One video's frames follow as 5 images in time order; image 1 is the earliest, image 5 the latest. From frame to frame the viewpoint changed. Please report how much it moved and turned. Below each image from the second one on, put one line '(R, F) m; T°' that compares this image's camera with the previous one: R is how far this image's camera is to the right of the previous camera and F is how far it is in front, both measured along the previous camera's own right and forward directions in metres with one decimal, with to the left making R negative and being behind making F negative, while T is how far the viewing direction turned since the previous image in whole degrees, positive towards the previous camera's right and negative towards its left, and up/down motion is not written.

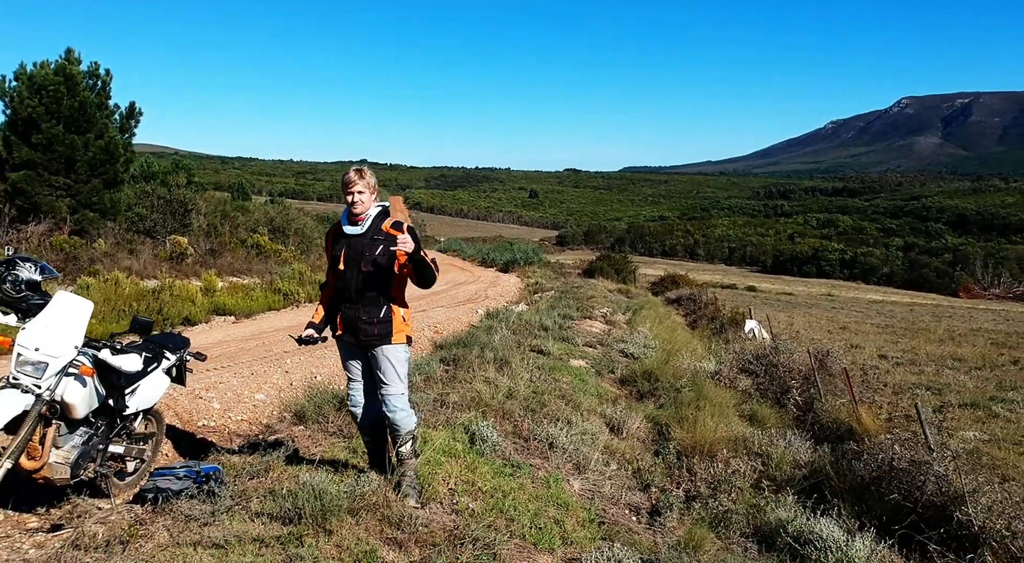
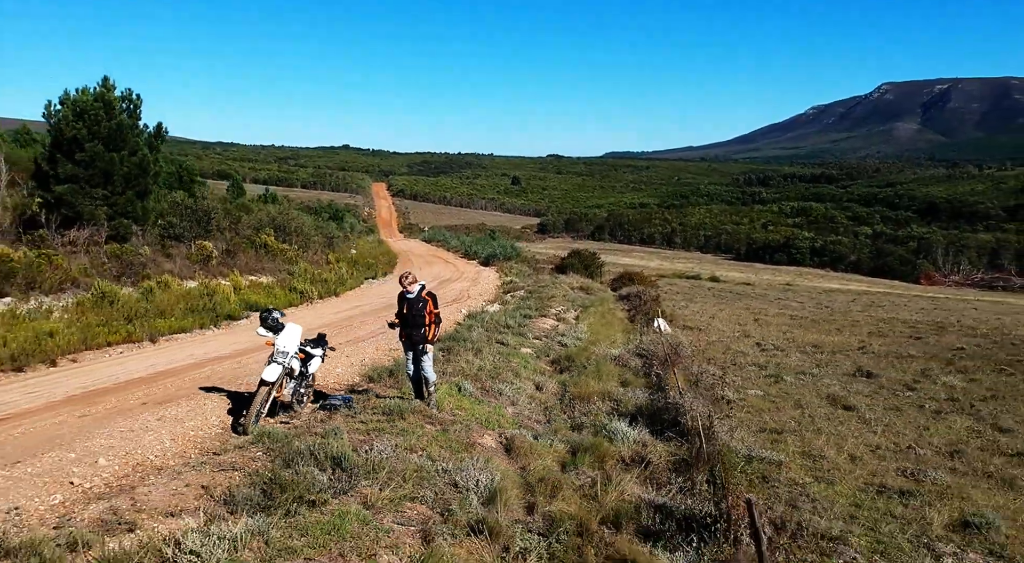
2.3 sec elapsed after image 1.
(+0.2, -5.4) m; +1°
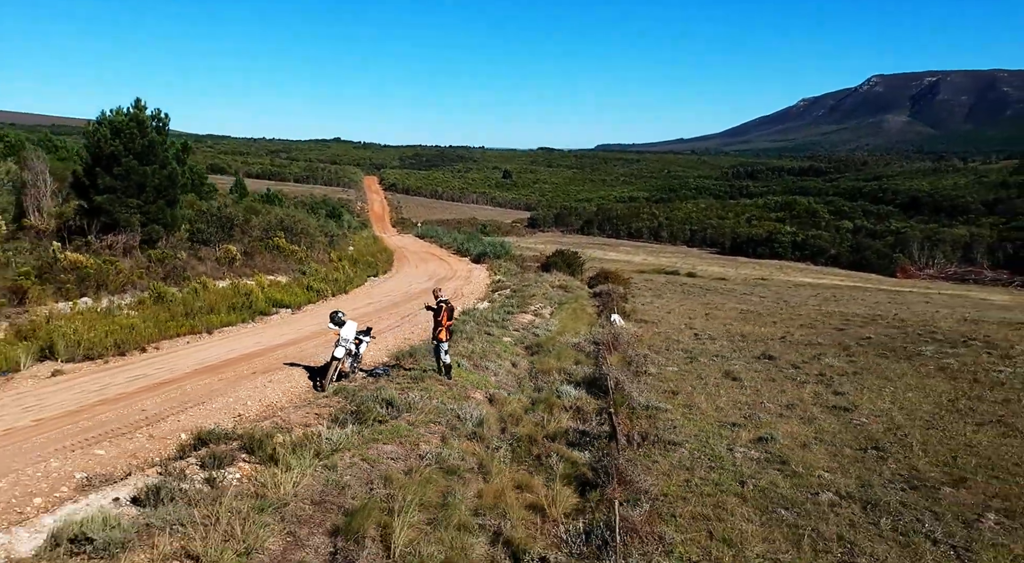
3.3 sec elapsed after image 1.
(+0.2, -4.9) m; +1°
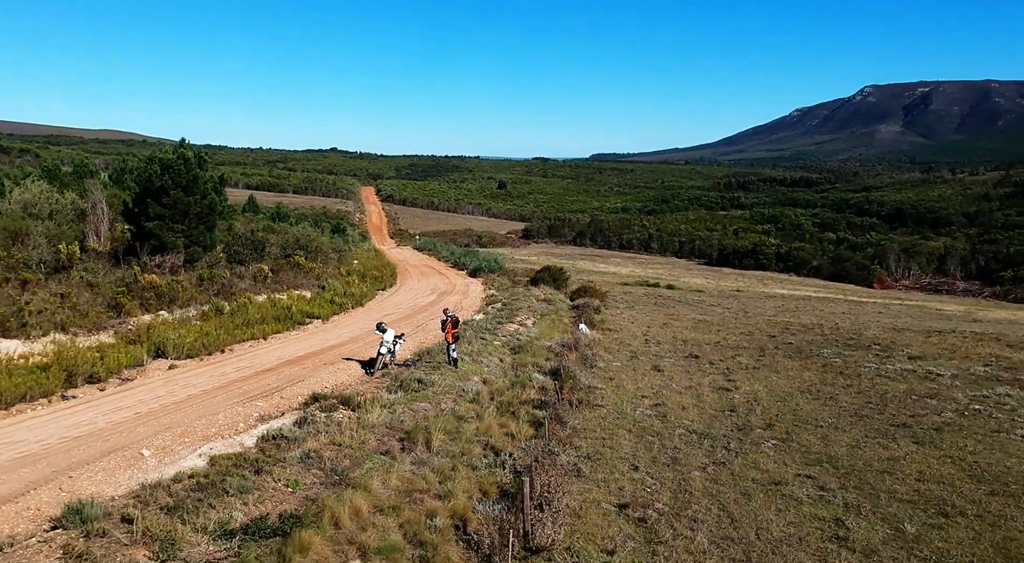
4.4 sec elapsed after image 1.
(+0.2, -6.9) m; 0°
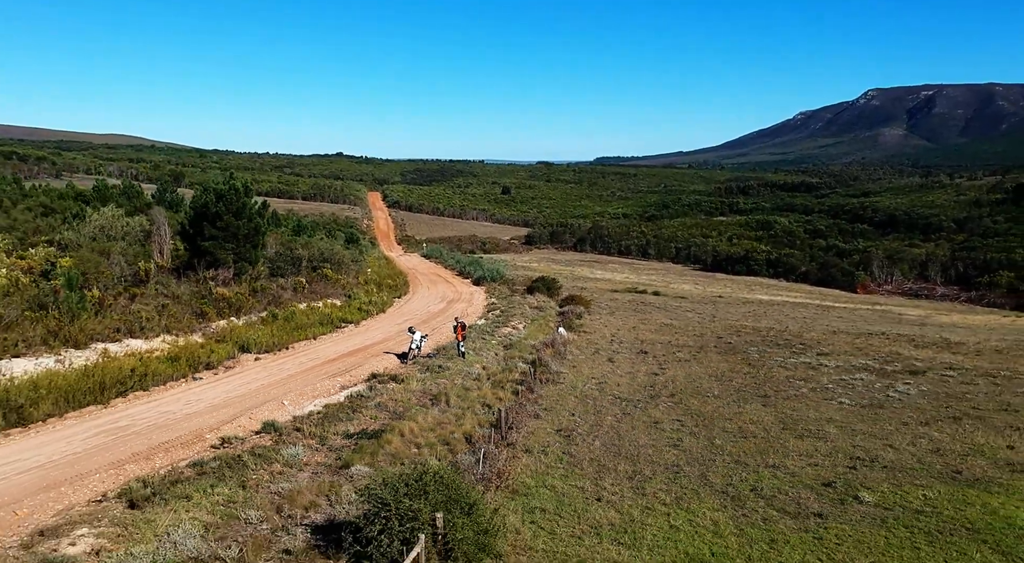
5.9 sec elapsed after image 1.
(+0.5, -9.0) m; 0°
